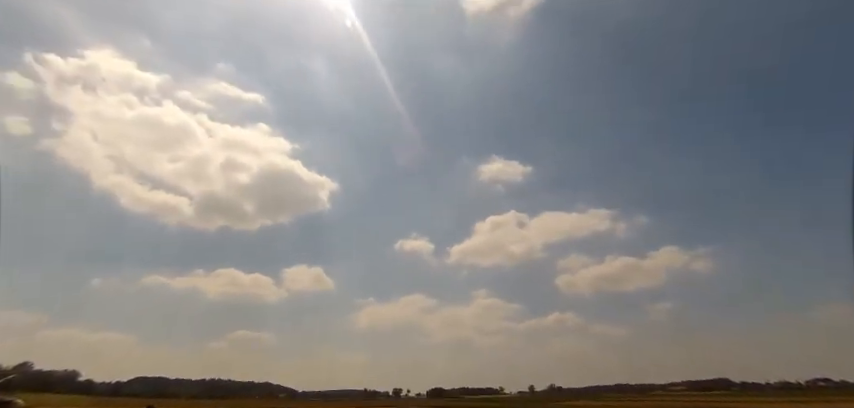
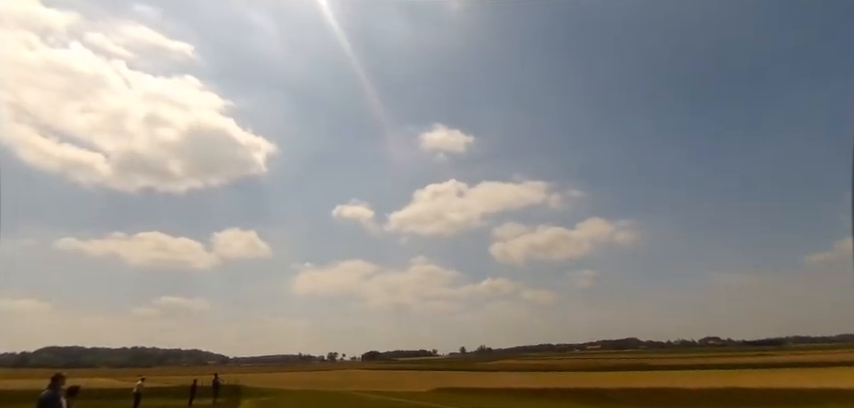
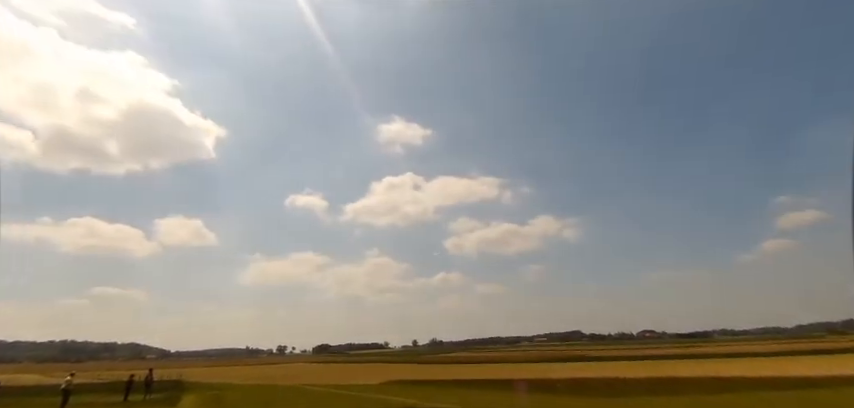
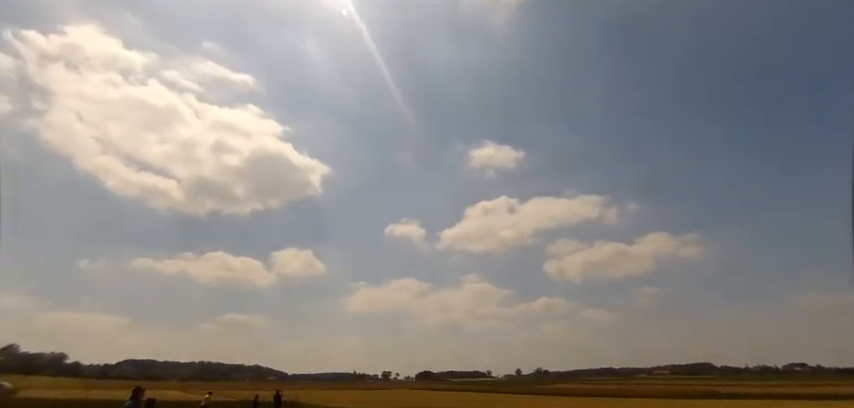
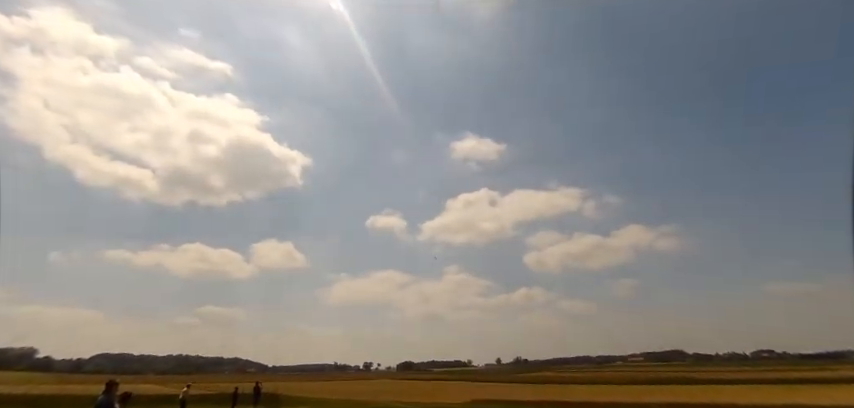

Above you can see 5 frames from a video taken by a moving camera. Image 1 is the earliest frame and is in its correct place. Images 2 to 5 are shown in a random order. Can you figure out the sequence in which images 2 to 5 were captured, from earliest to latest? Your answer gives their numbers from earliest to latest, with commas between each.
4, 5, 2, 3
